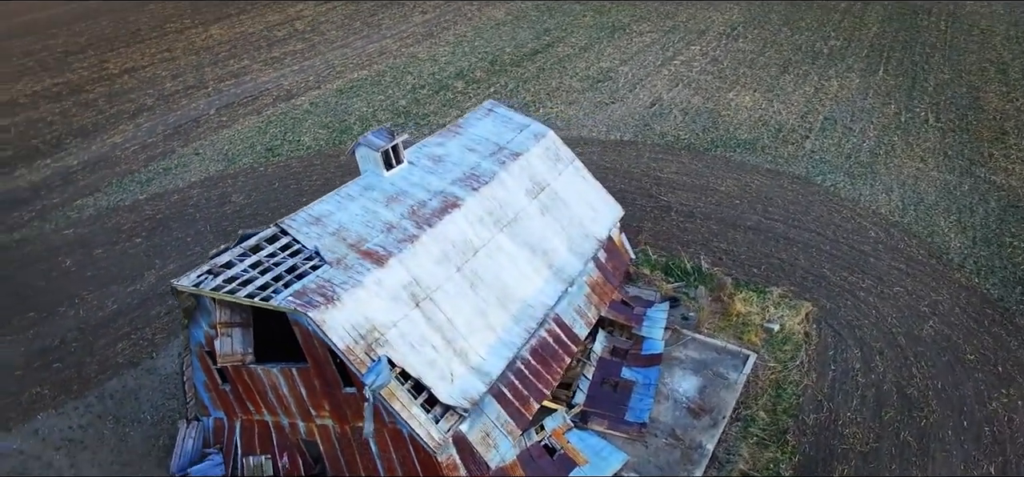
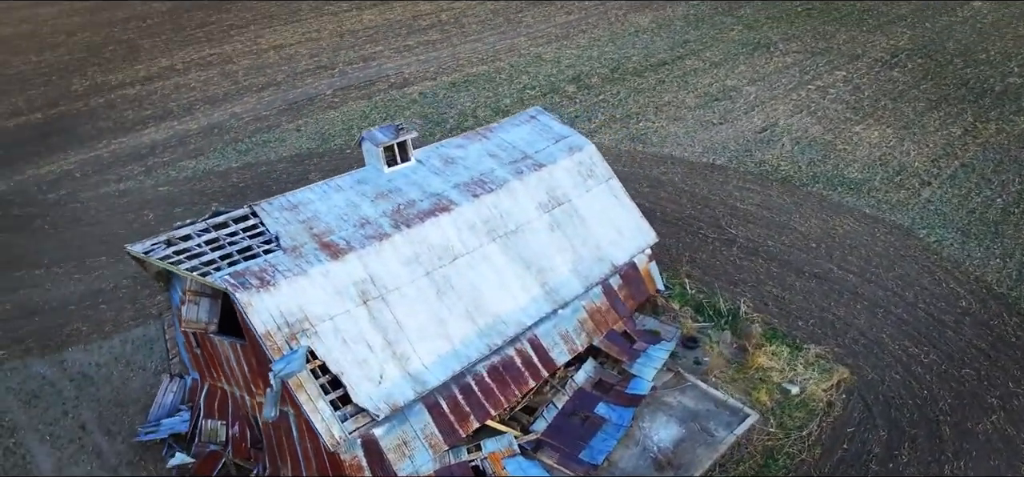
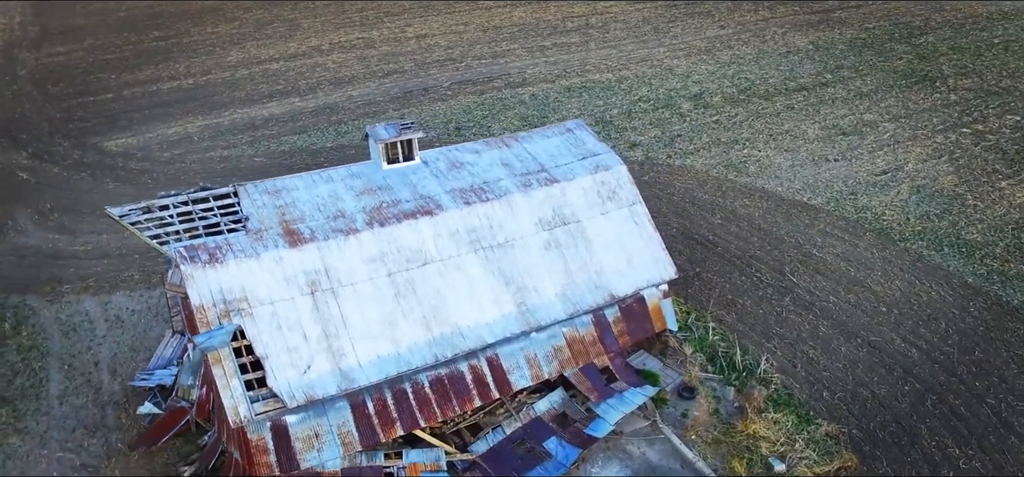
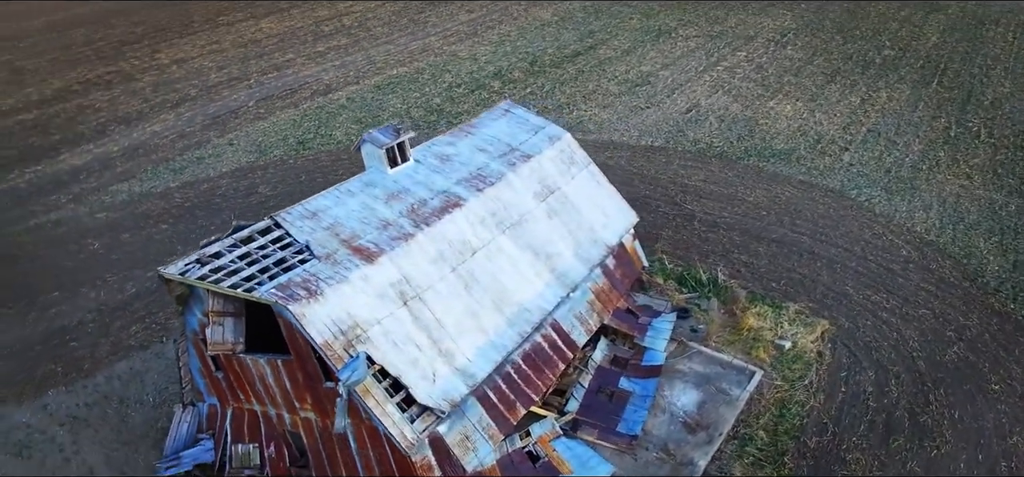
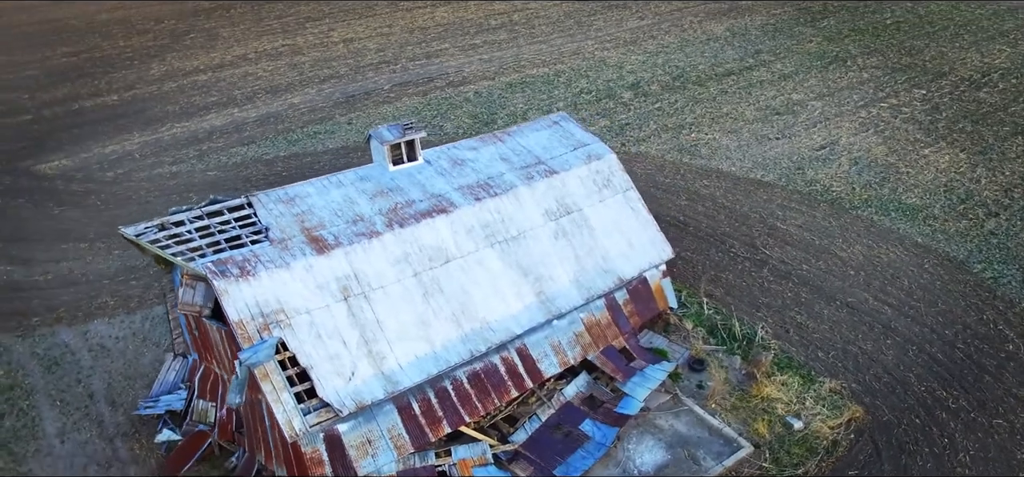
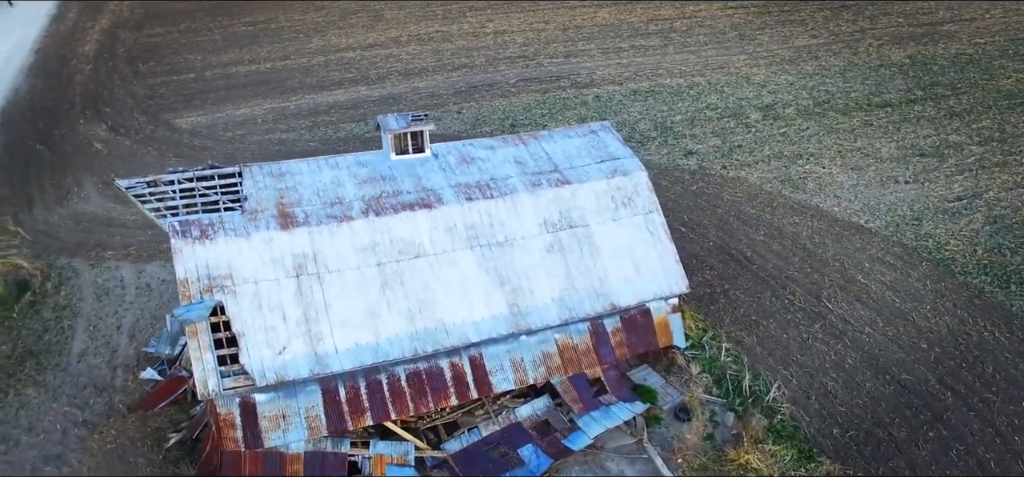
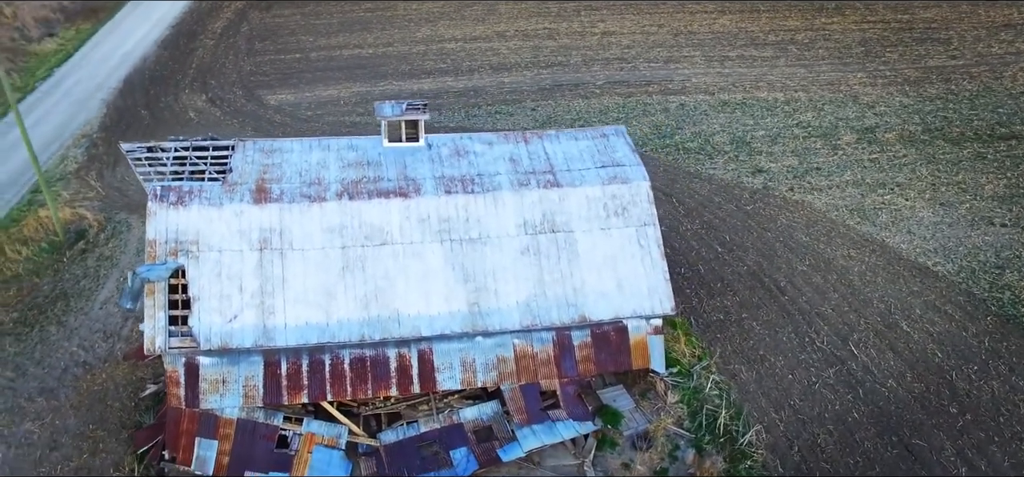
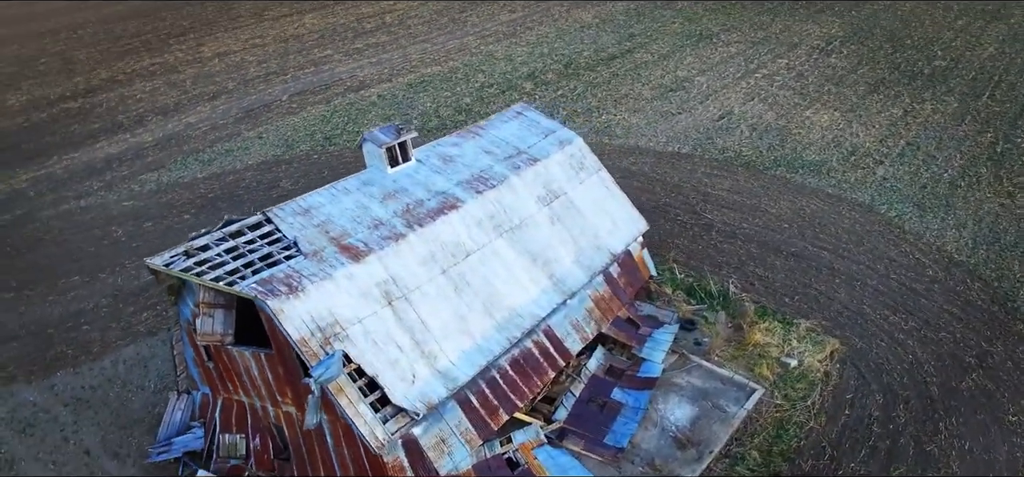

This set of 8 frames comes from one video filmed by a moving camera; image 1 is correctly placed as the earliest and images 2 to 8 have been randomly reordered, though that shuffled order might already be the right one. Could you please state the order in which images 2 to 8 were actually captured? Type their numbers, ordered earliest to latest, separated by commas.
4, 8, 2, 5, 3, 6, 7
